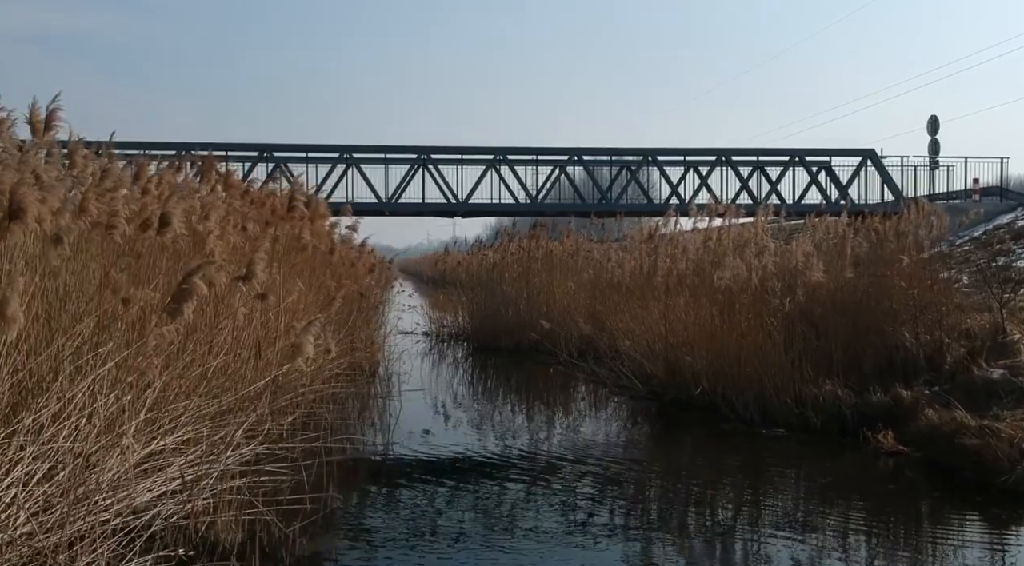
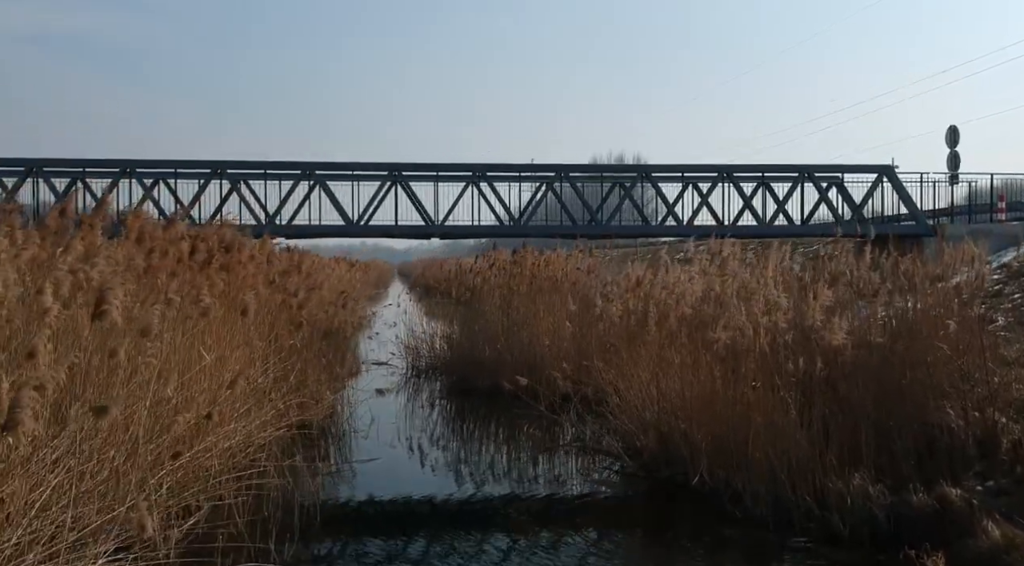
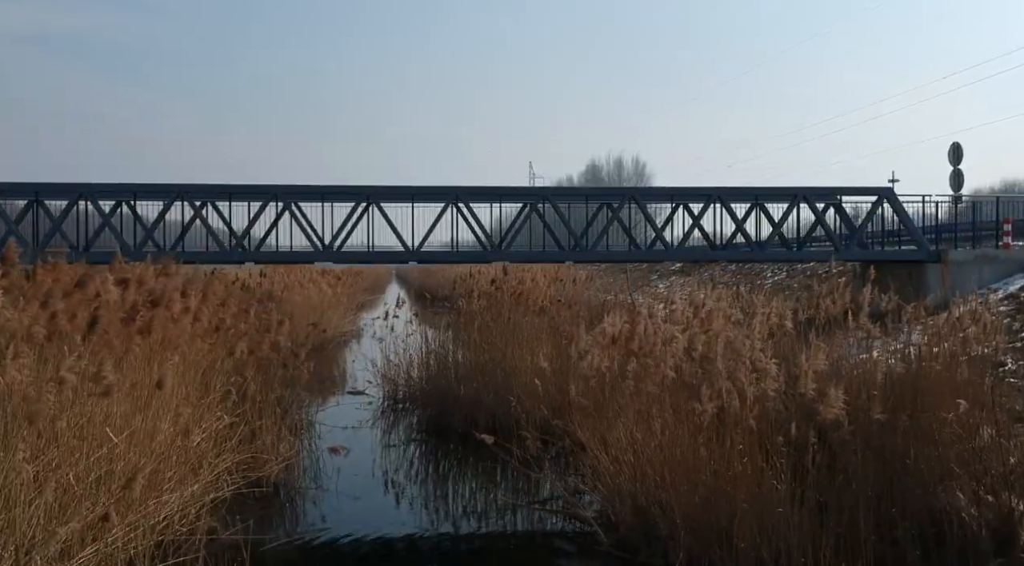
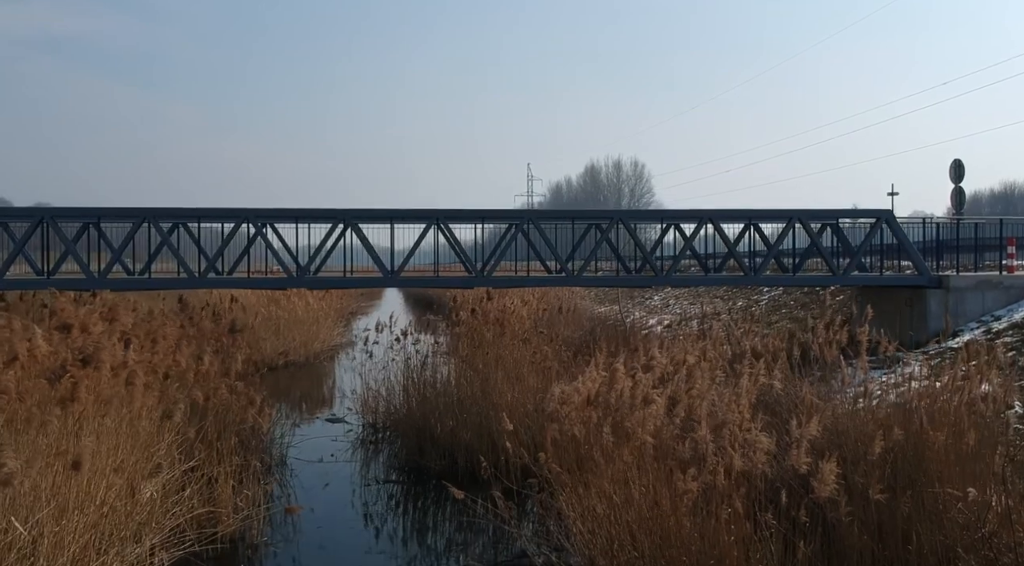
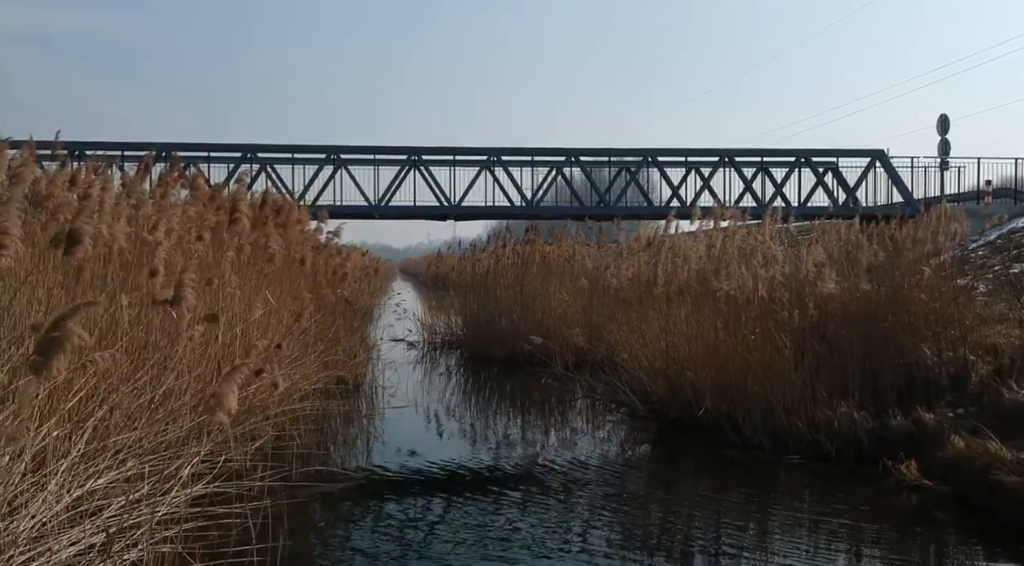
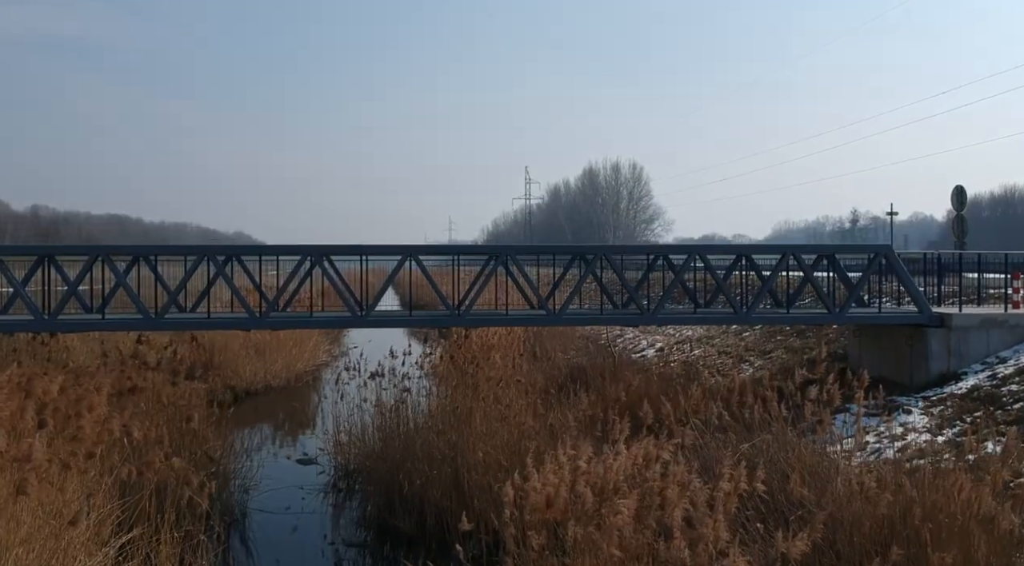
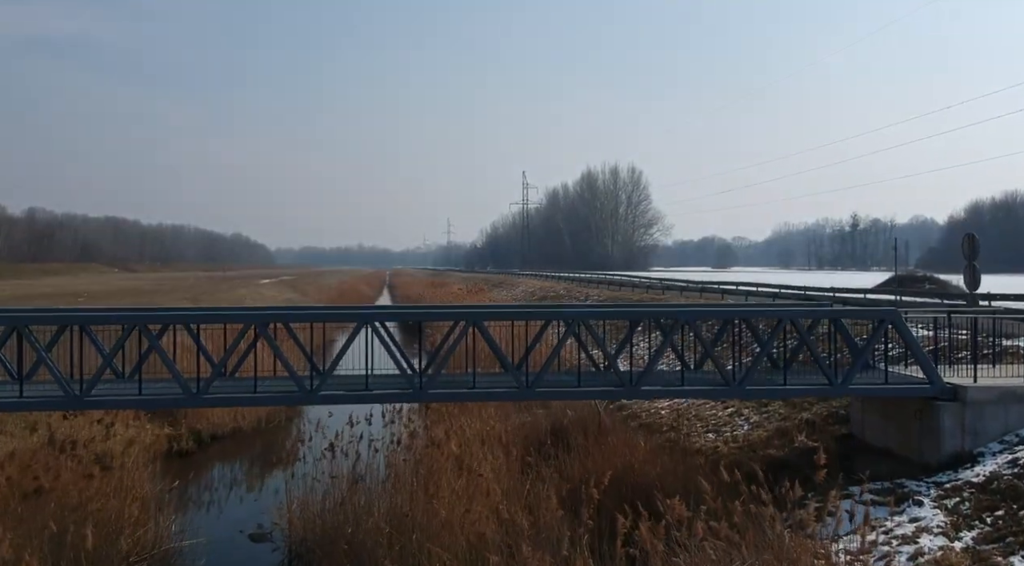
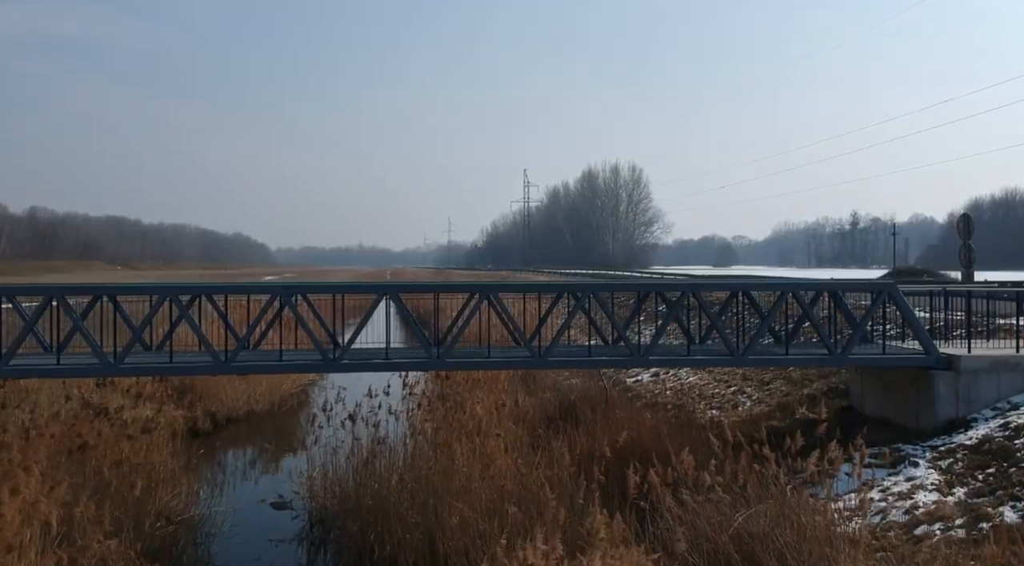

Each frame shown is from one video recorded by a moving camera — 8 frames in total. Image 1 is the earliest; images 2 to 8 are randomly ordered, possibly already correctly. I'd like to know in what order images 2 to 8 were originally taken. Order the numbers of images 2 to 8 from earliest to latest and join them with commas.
5, 2, 3, 4, 6, 8, 7
